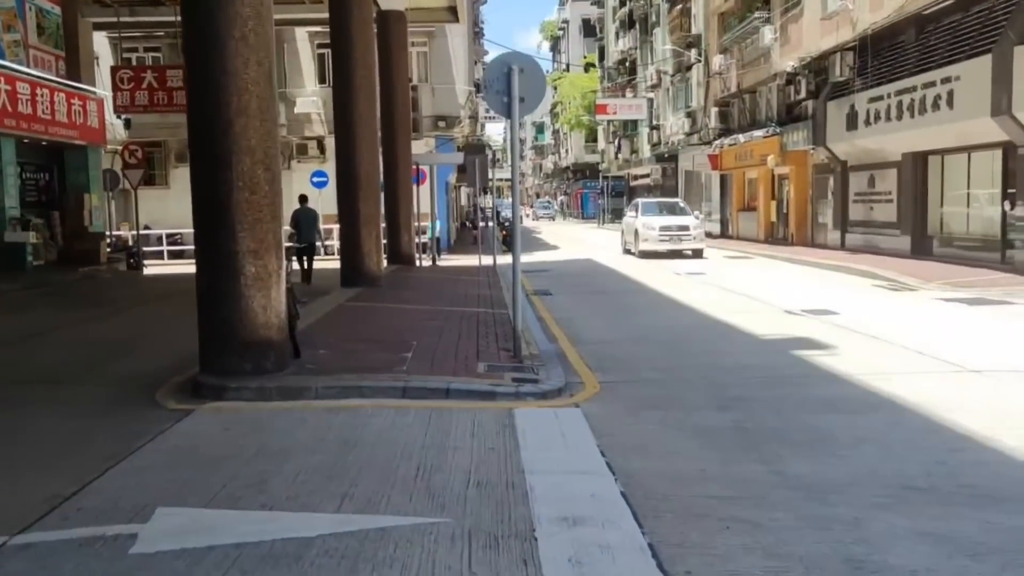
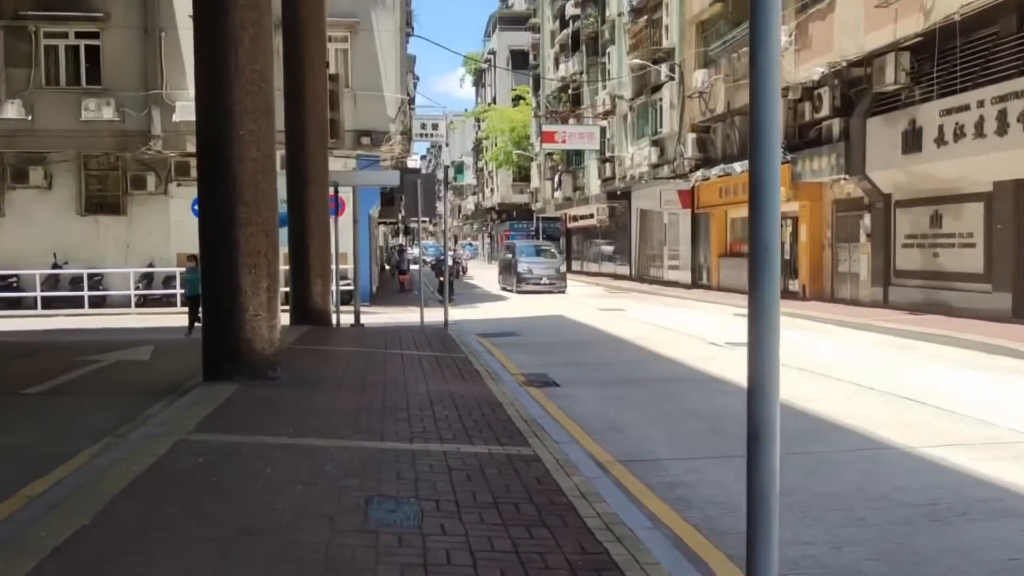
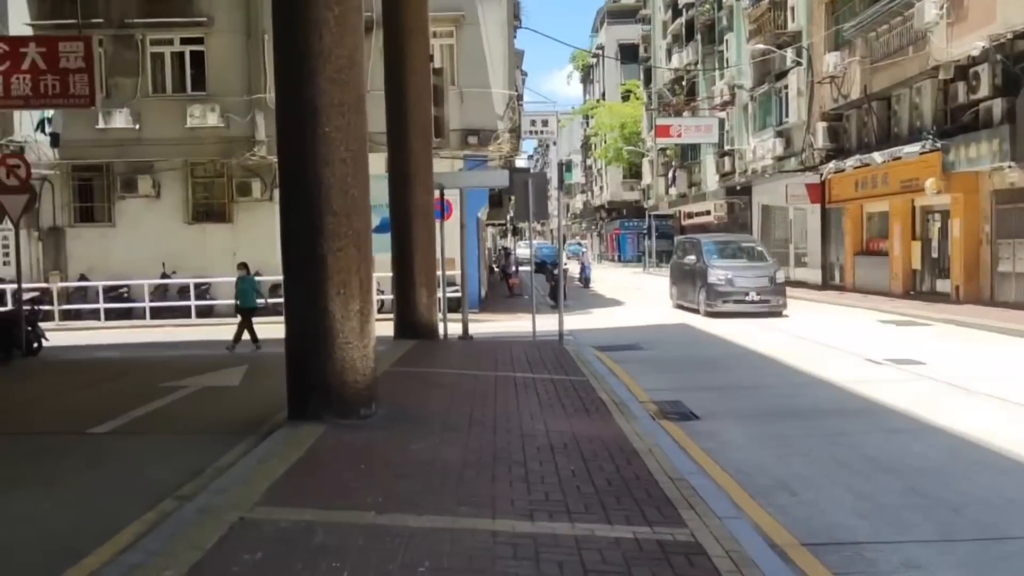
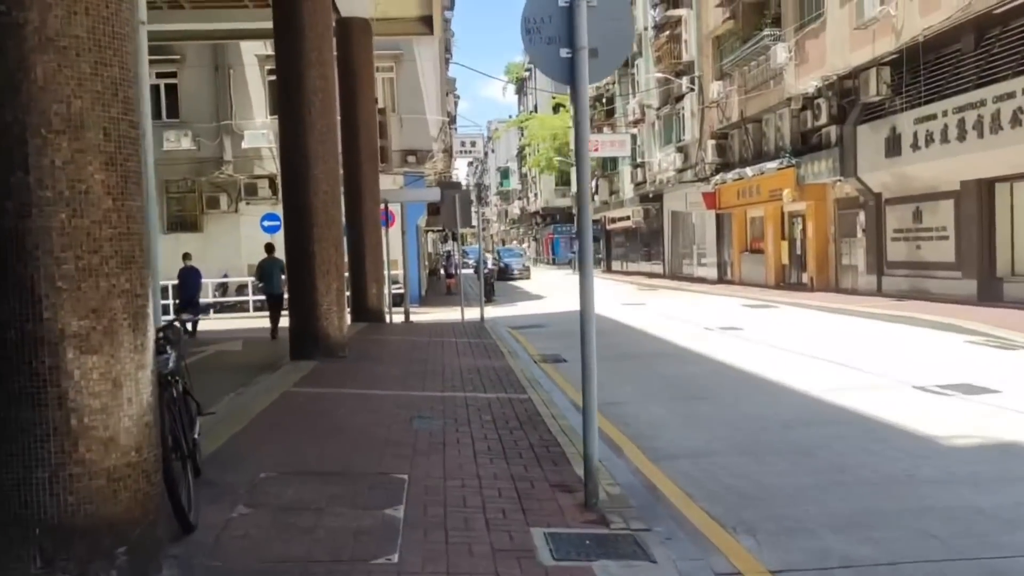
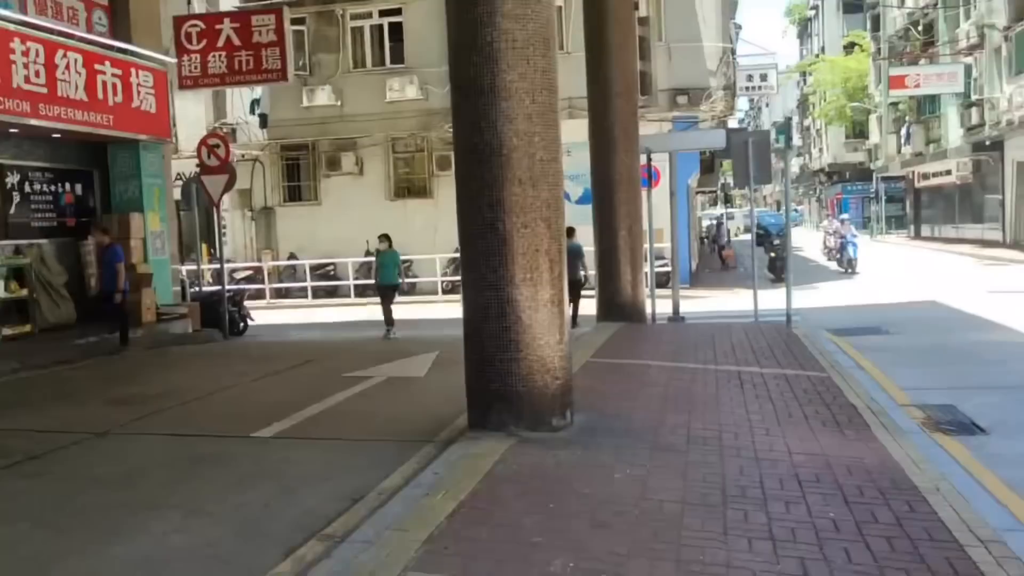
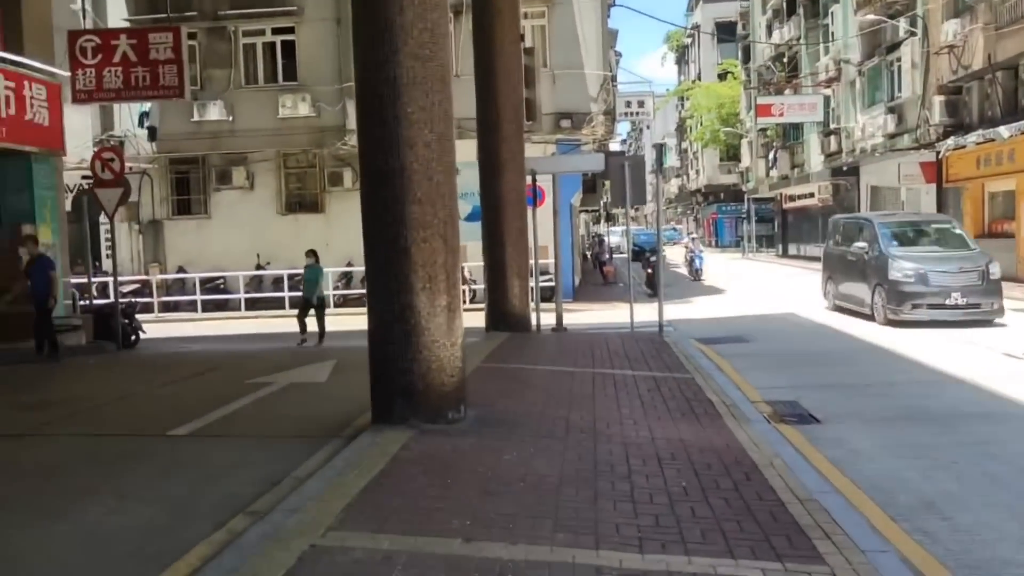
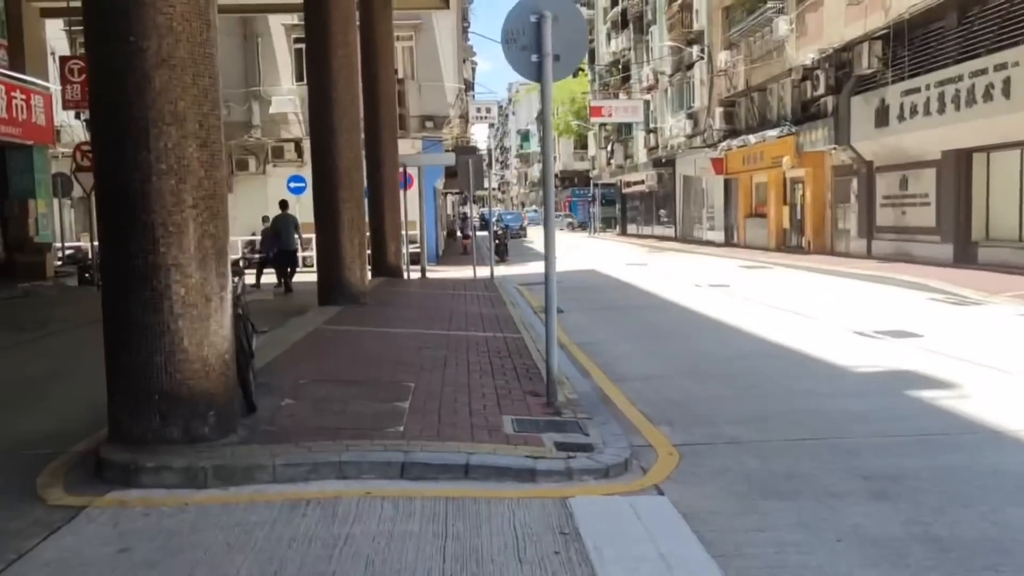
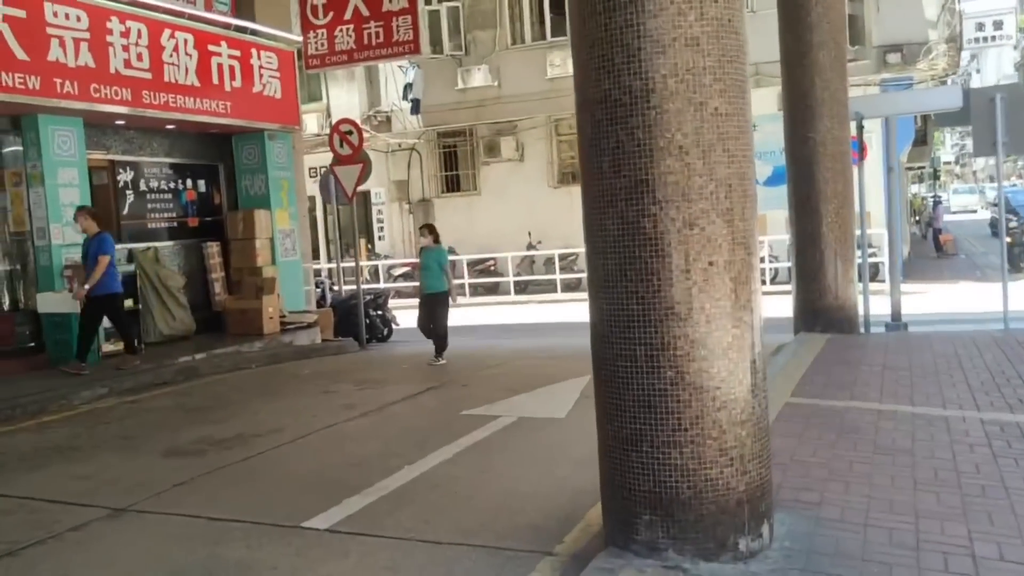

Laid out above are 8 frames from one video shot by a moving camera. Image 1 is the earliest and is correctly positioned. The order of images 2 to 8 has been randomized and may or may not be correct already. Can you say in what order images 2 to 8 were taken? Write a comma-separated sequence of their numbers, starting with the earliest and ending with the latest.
7, 4, 2, 3, 6, 5, 8
